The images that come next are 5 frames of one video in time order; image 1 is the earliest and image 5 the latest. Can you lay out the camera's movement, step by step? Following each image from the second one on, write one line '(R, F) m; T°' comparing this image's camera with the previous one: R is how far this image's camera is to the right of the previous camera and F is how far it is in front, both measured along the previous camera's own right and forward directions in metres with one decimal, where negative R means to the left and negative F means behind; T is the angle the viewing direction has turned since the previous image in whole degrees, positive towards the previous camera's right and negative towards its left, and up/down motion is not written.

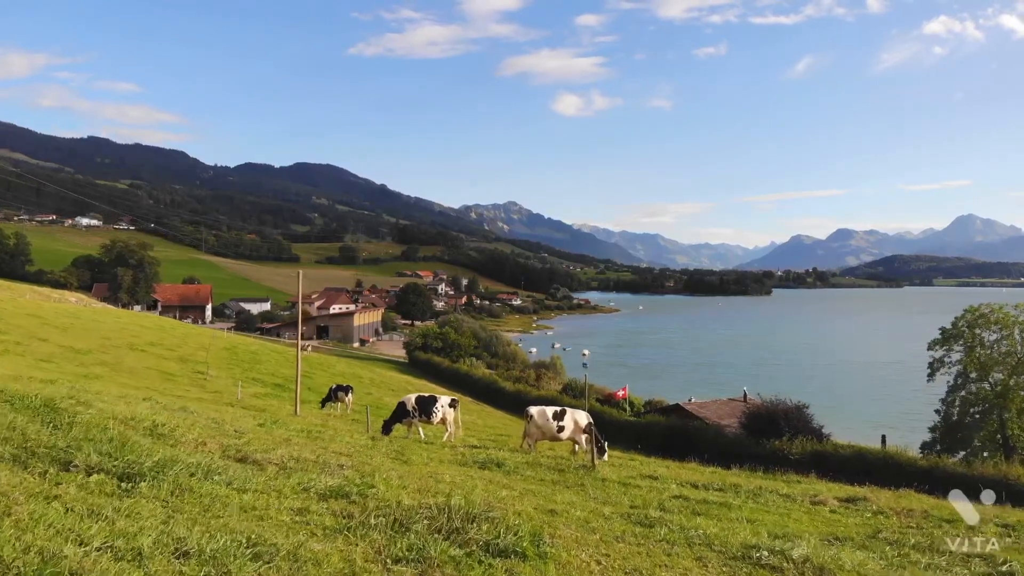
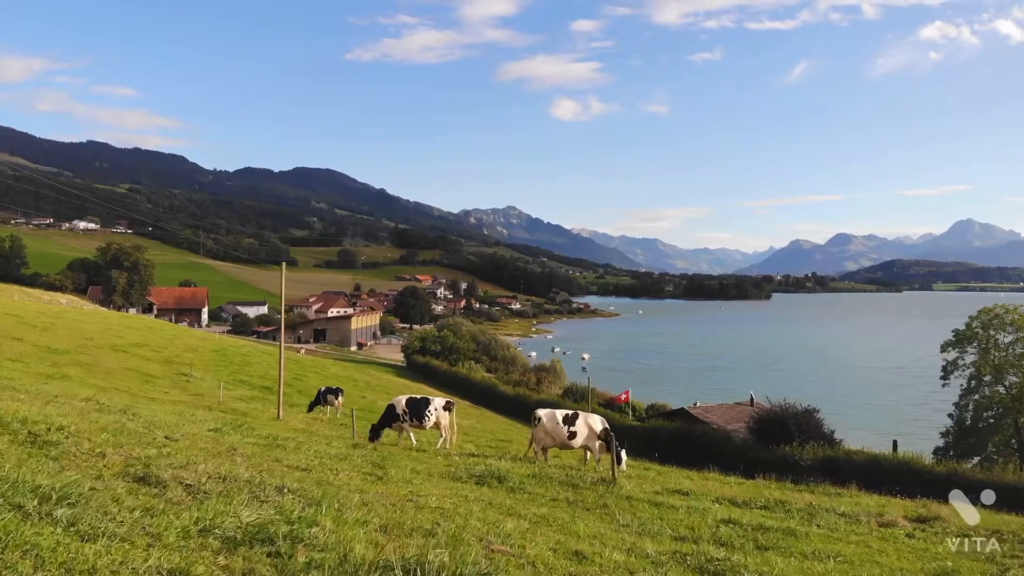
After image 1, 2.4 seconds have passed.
(-0.1, +2.0) m; 0°
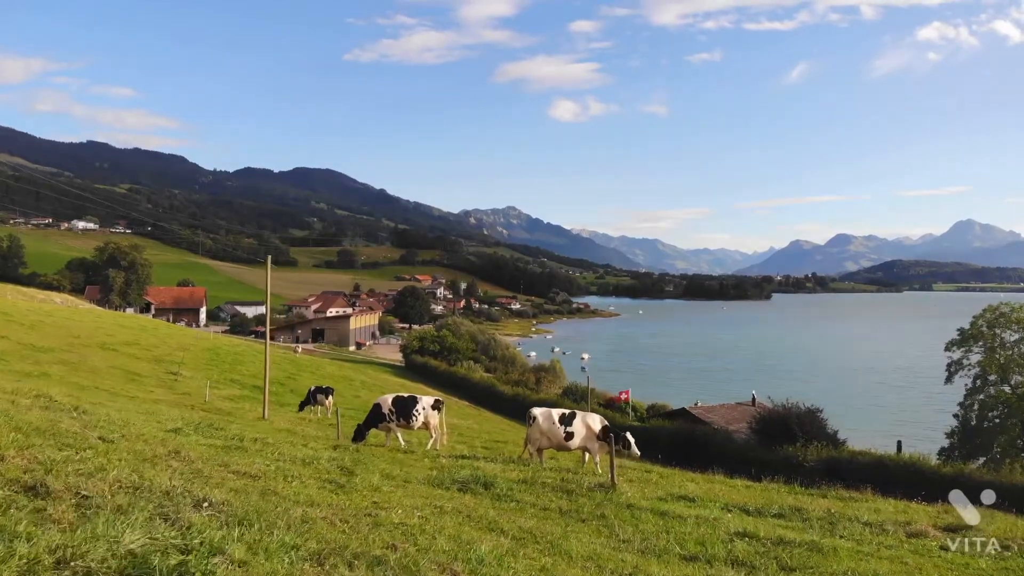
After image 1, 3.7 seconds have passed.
(+0.2, +0.9) m; 0°
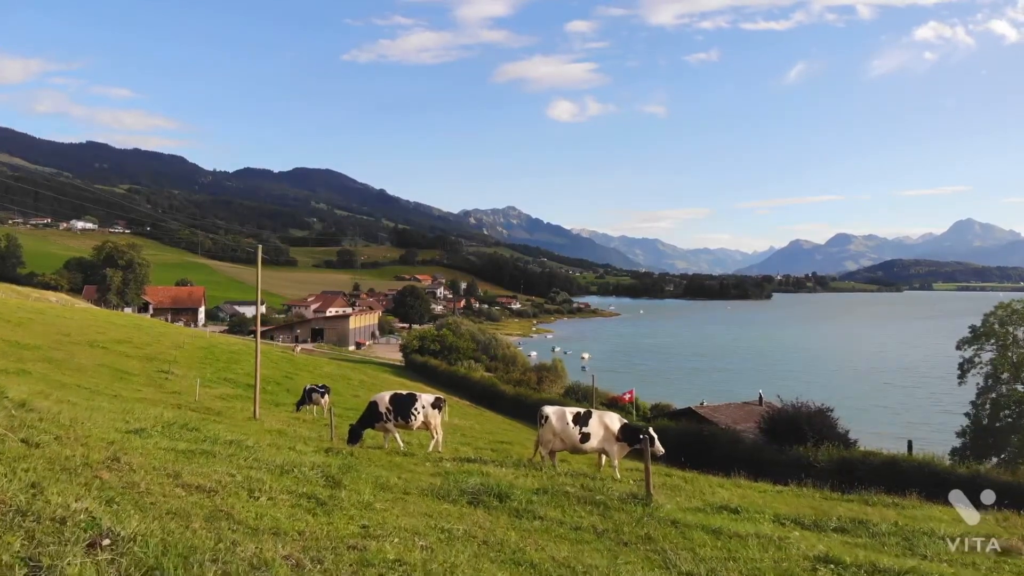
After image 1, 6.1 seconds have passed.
(-0.2, +1.3) m; 0°
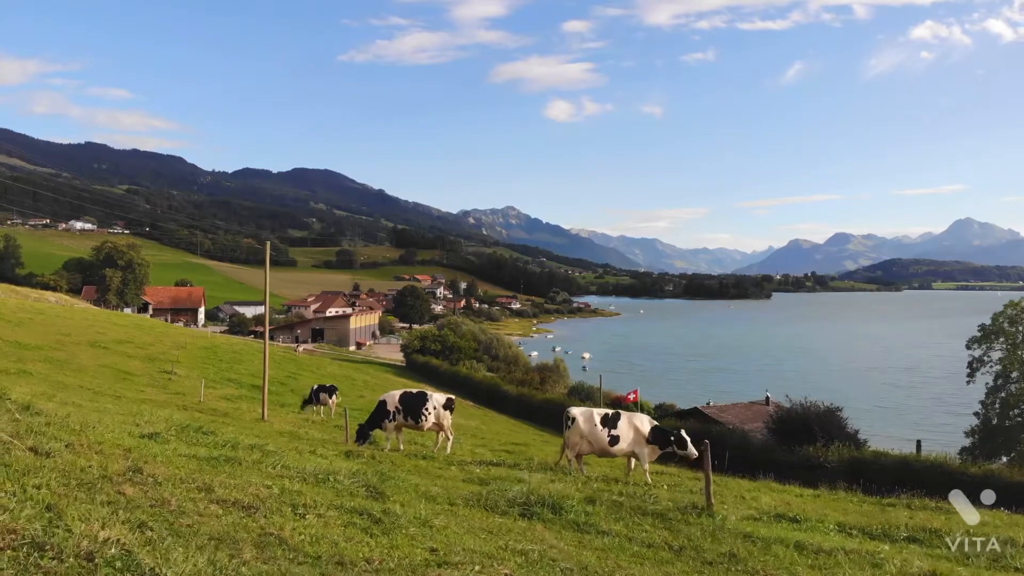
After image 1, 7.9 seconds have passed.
(-0.6, +0.6) m; 0°
